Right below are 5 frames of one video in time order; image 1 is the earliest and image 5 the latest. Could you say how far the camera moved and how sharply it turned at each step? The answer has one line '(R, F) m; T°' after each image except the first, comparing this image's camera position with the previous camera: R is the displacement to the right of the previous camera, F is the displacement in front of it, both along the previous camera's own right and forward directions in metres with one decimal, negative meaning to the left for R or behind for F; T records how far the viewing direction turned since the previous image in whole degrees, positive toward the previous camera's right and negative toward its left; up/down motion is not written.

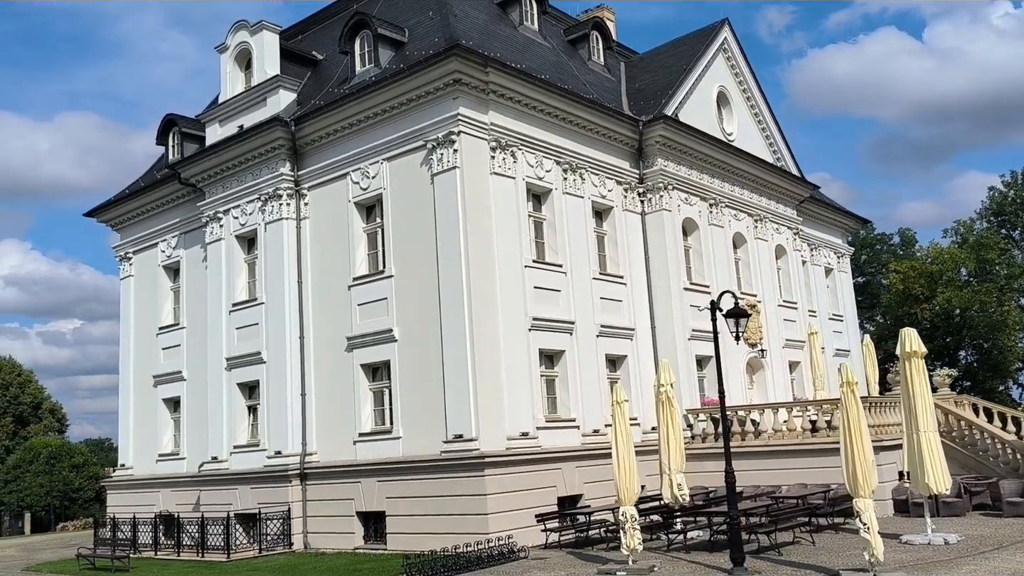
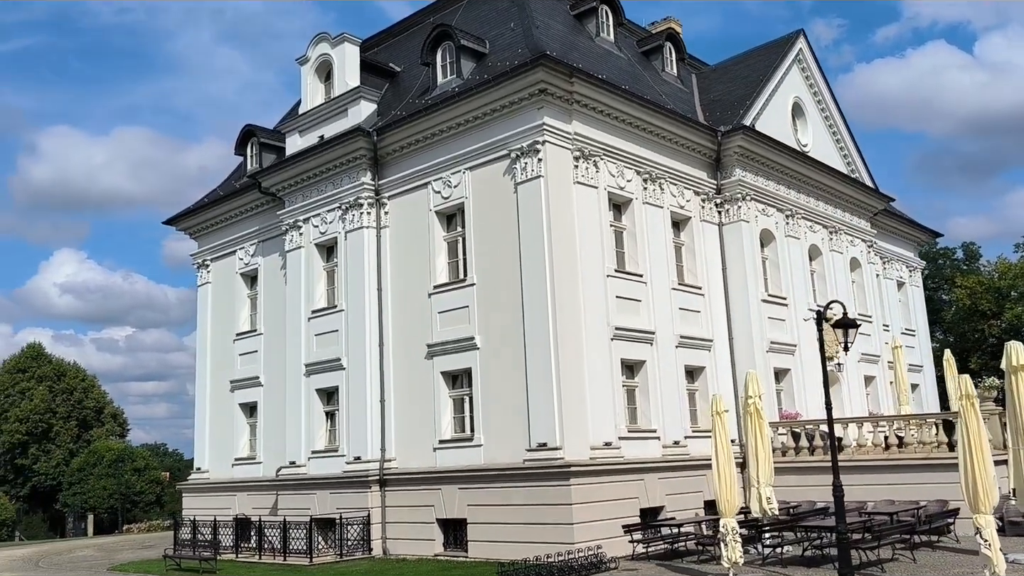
(-0.9, 0.0) m; -3°
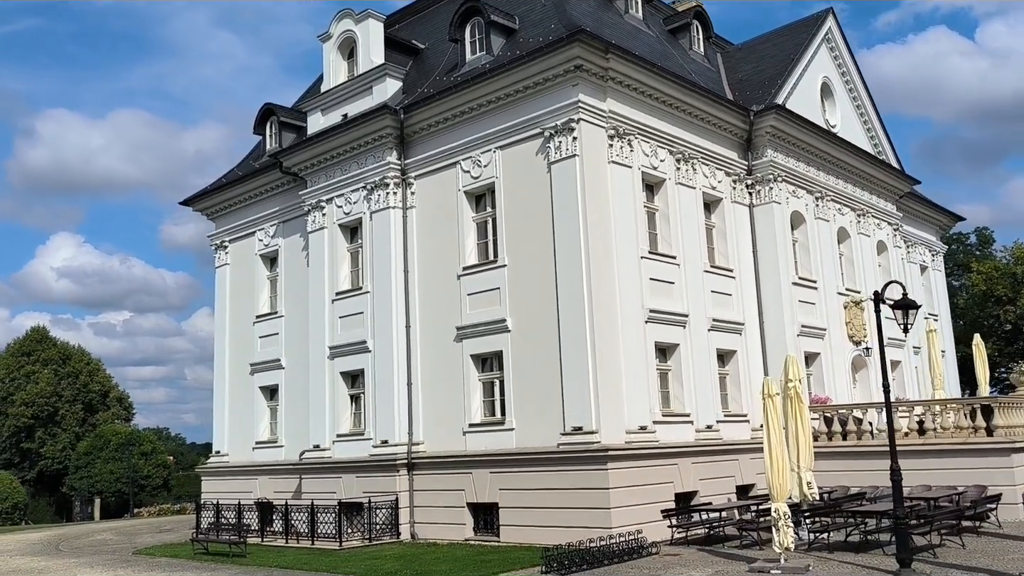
(-0.8, +0.4) m; 0°
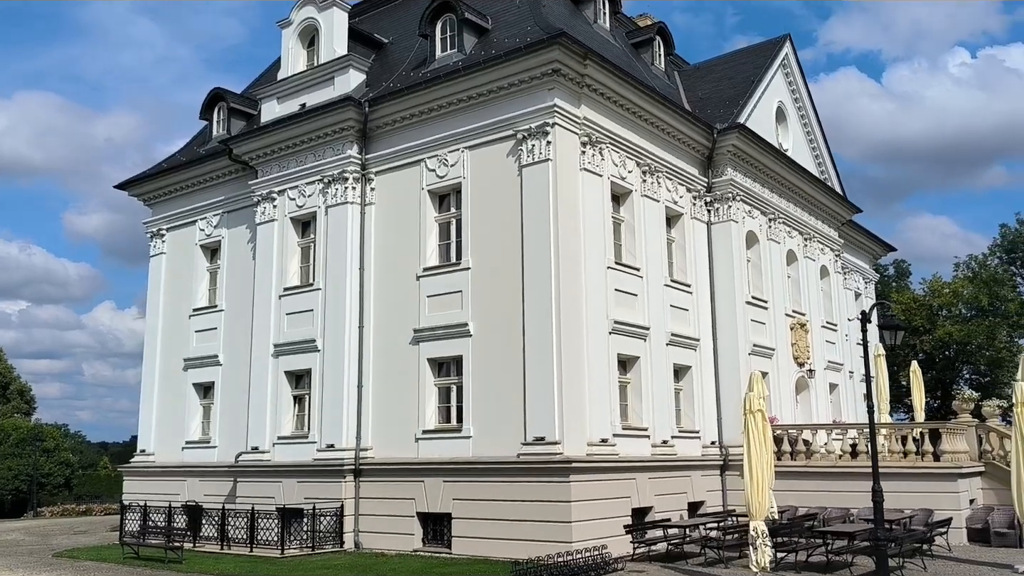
(-1.0, +0.5) m; +5°
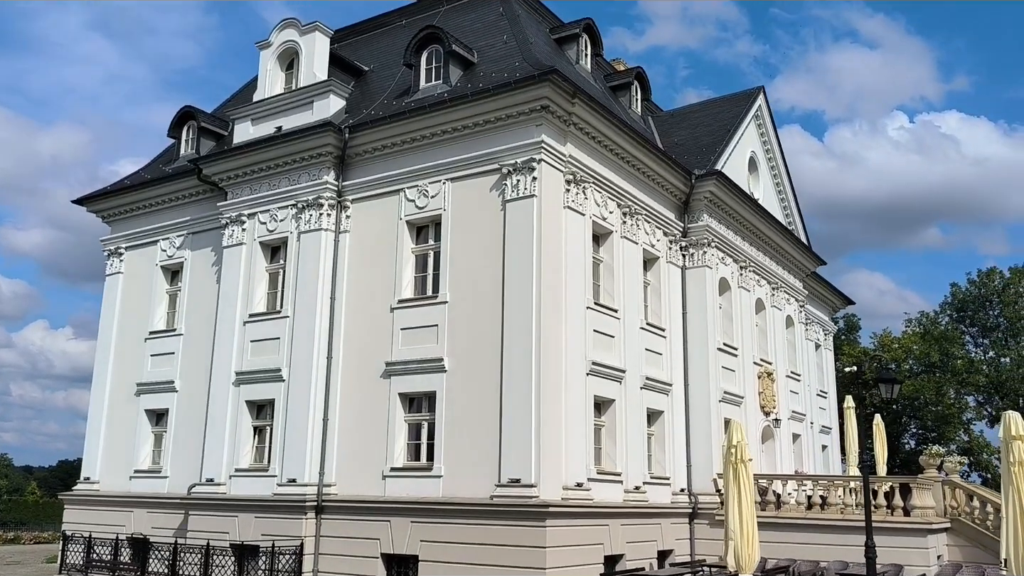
(-0.7, +0.4) m; +3°
